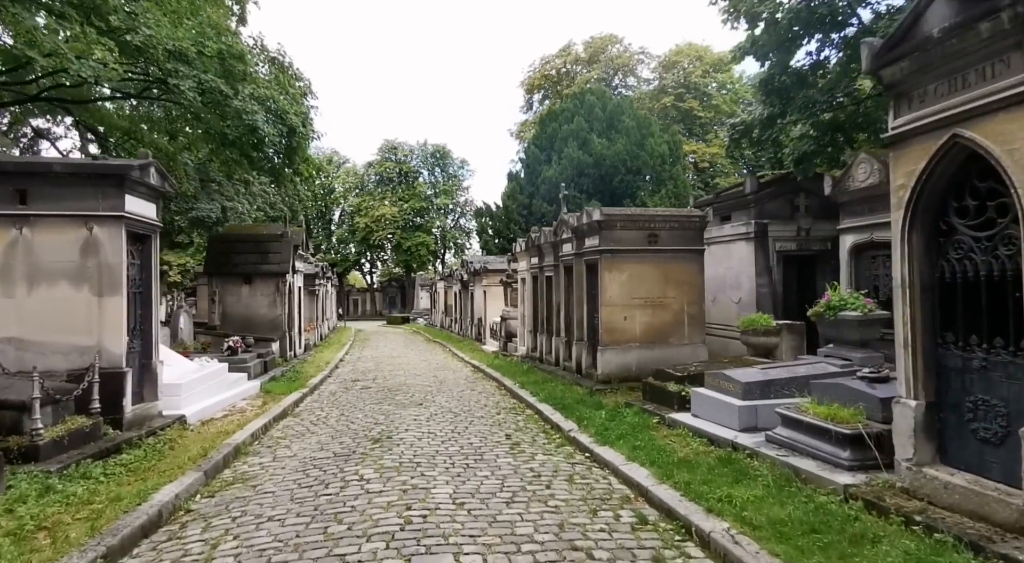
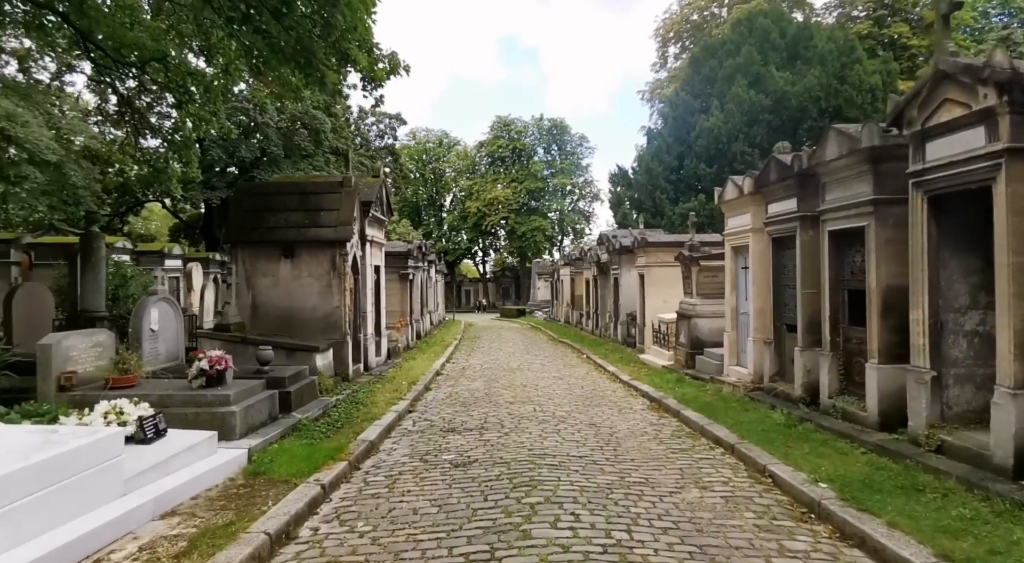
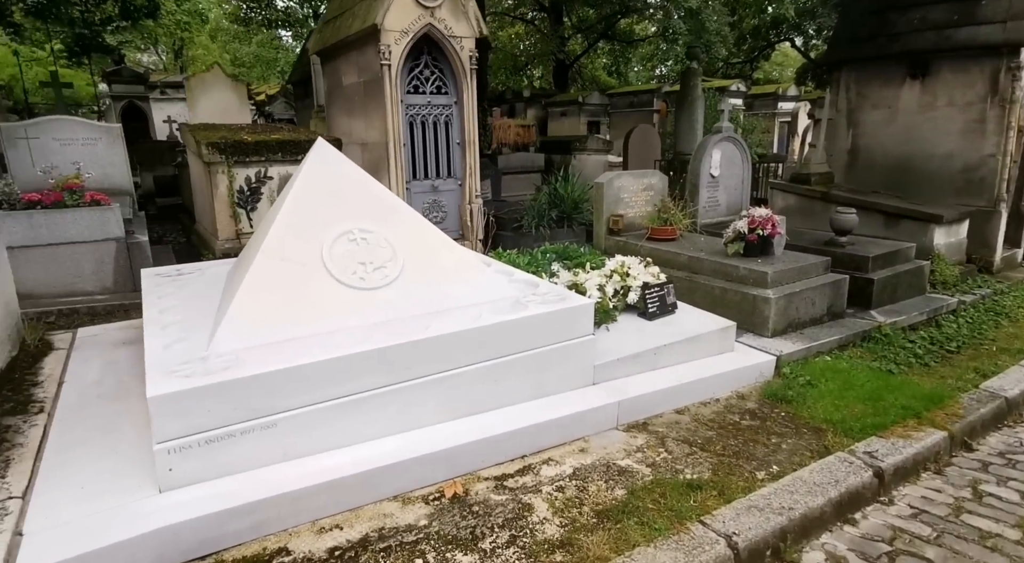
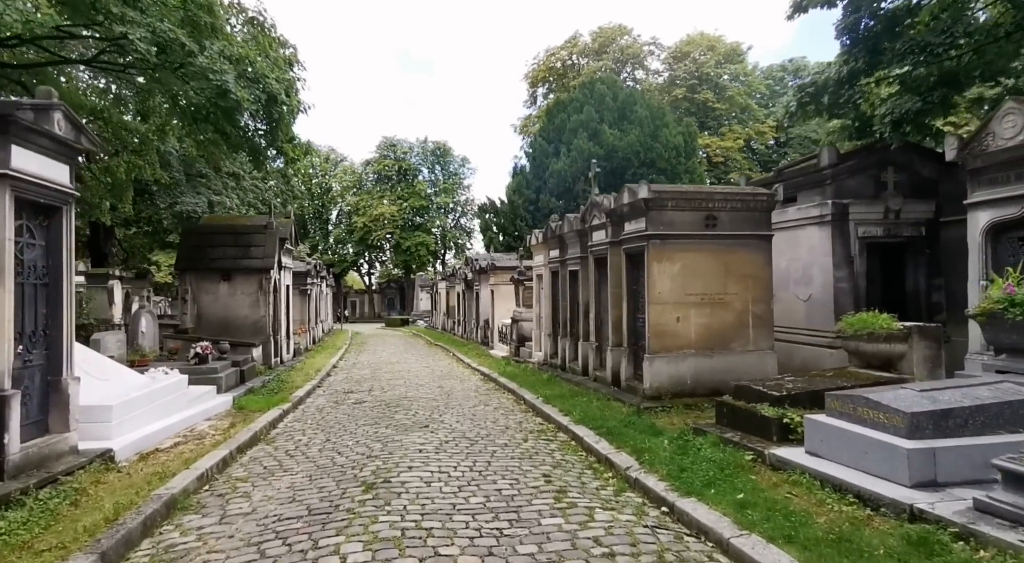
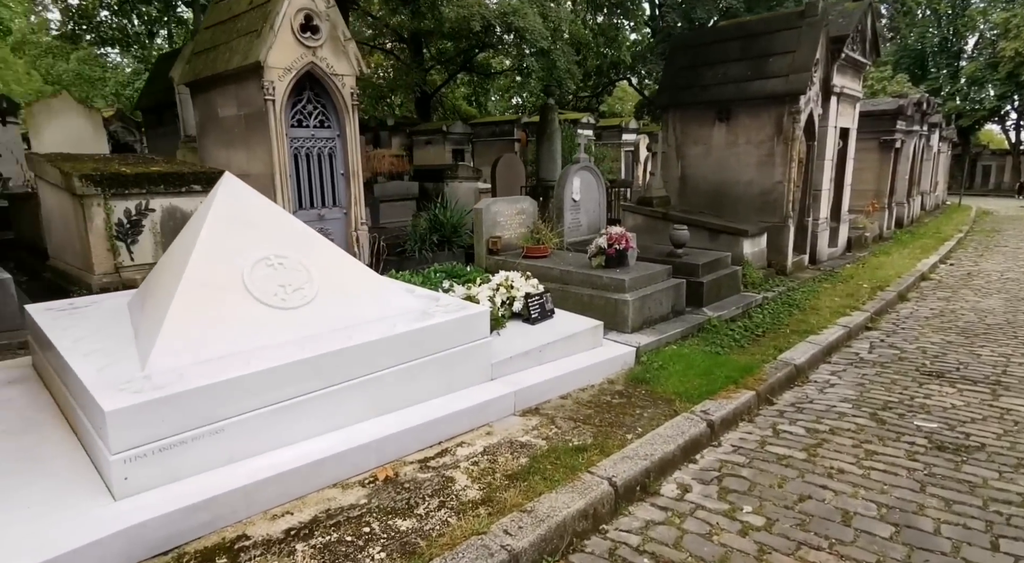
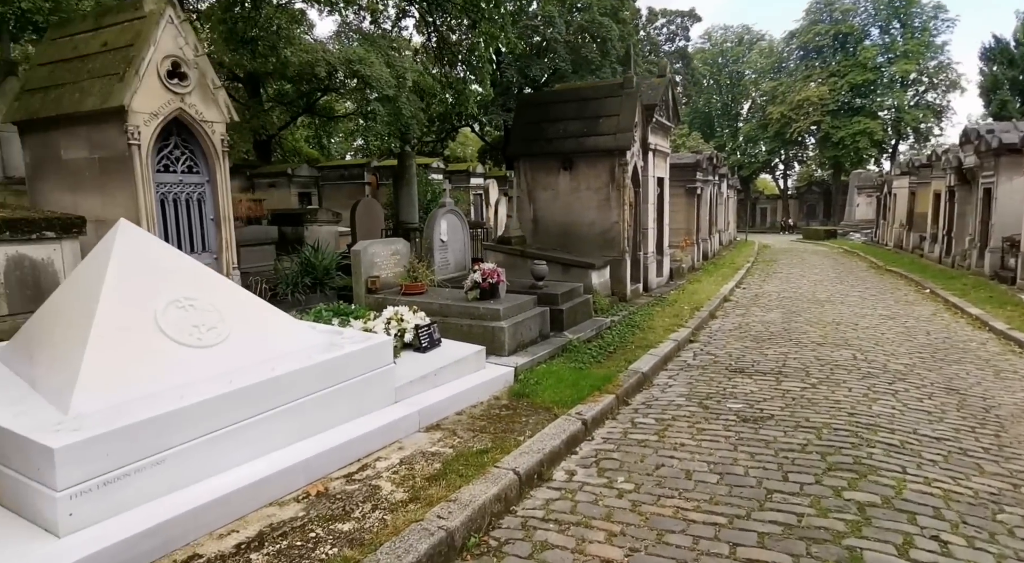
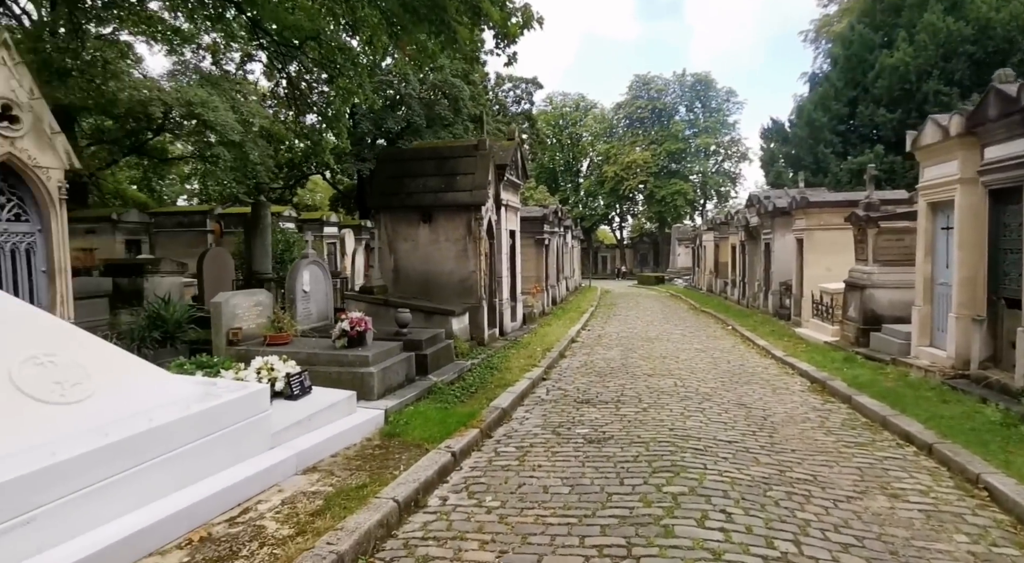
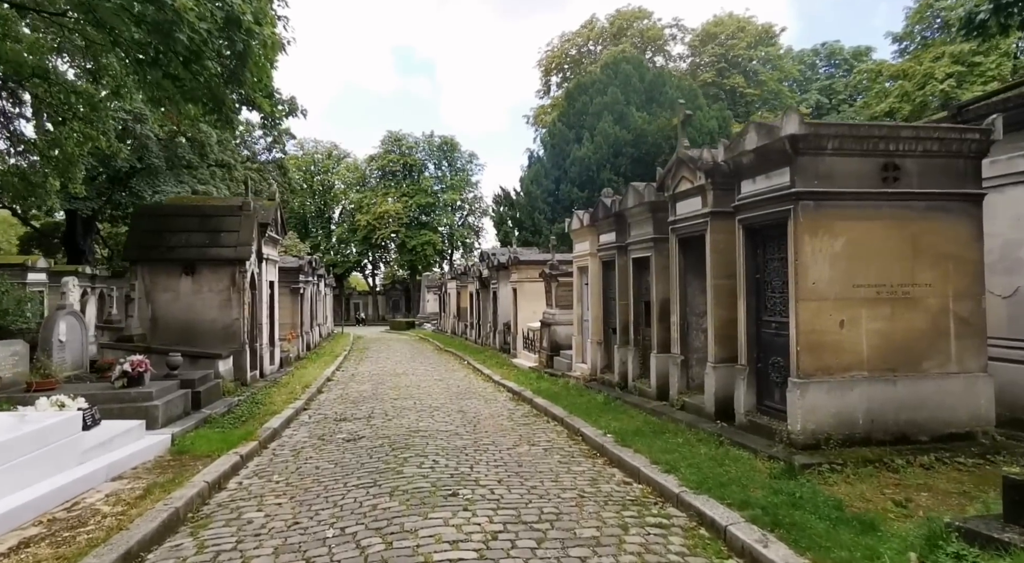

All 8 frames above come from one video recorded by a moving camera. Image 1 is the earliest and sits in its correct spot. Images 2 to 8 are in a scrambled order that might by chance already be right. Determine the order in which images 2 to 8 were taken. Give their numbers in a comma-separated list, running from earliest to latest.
4, 8, 2, 7, 6, 5, 3
